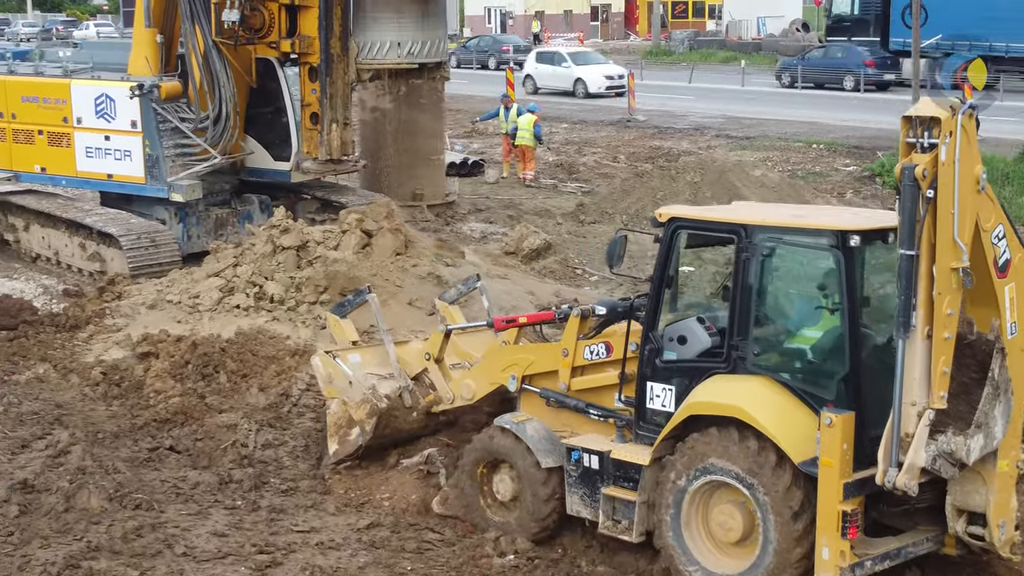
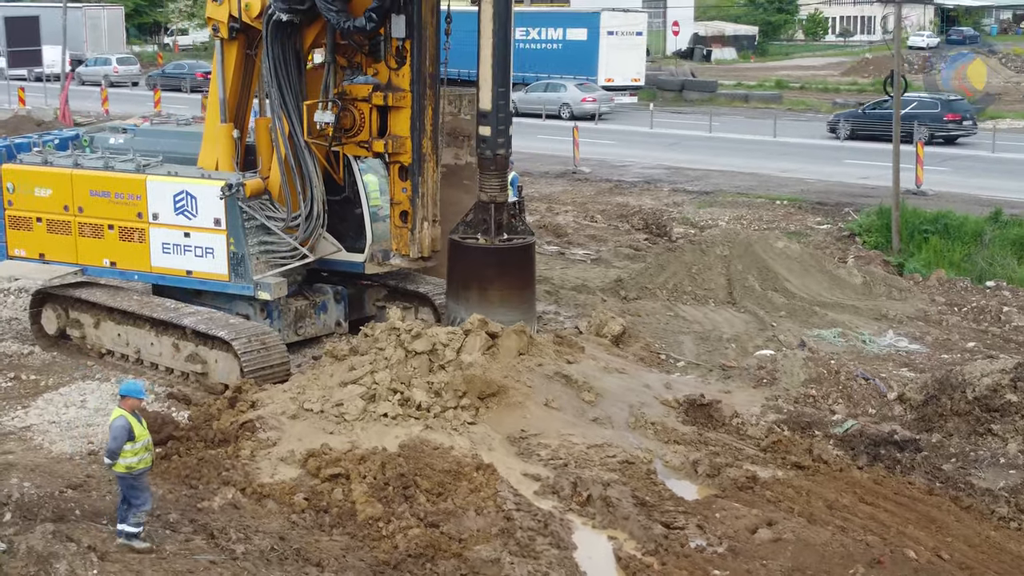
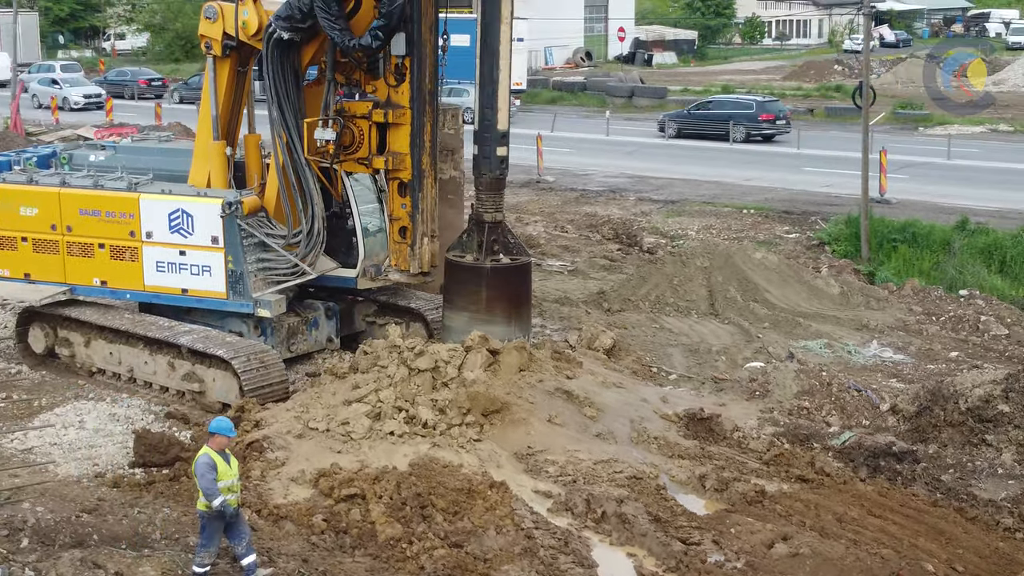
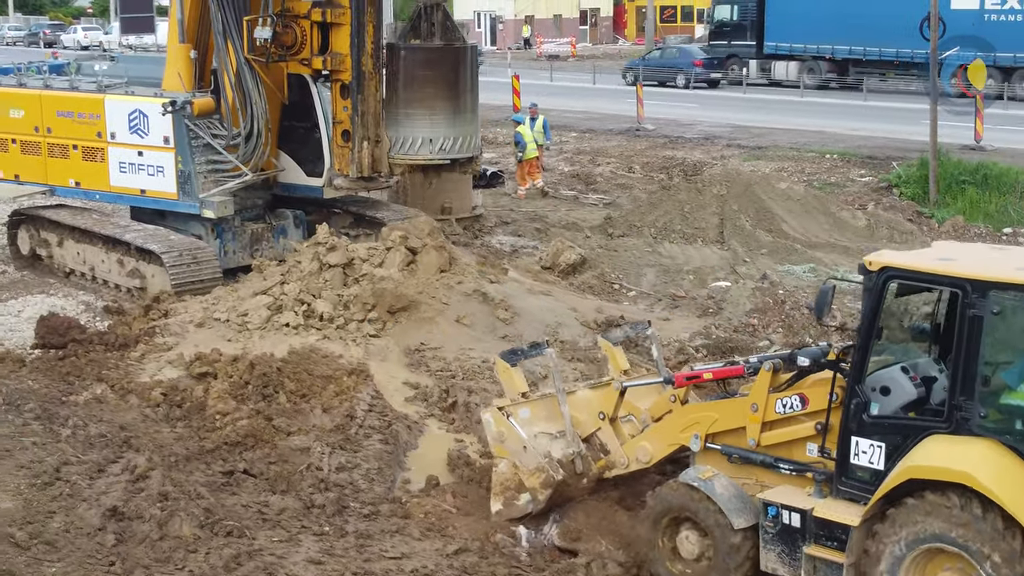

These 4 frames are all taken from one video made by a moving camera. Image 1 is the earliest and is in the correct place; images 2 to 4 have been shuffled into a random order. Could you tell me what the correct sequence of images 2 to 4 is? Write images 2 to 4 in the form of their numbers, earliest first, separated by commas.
4, 2, 3
